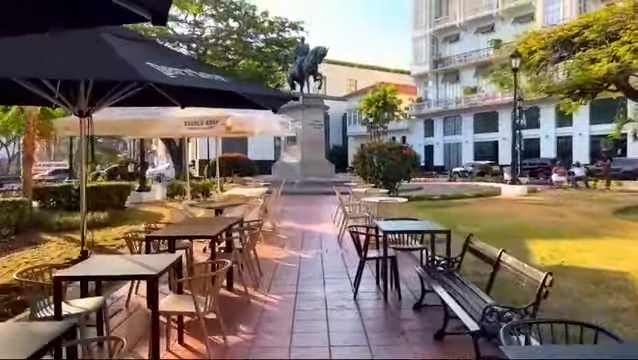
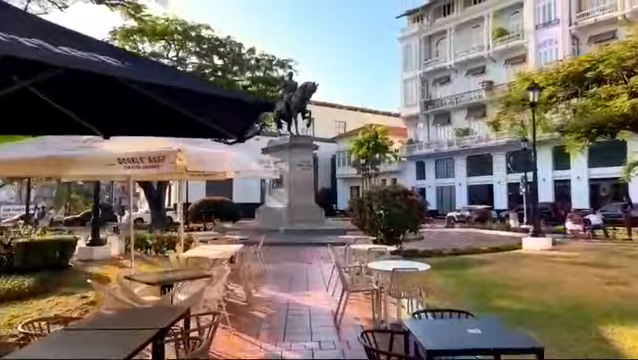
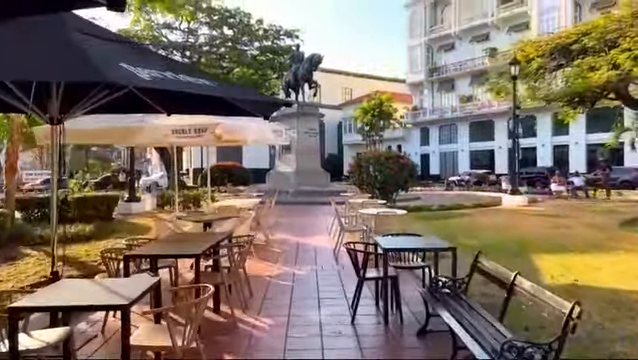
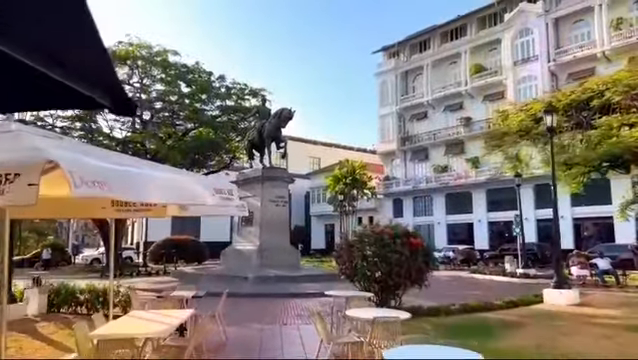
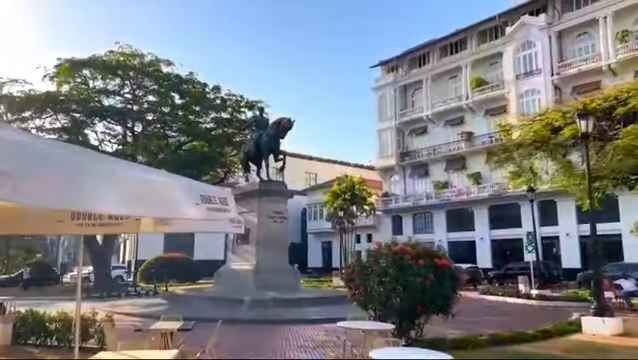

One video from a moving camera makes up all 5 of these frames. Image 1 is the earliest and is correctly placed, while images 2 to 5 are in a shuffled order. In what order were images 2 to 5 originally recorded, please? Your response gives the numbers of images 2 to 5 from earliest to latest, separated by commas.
3, 2, 4, 5
